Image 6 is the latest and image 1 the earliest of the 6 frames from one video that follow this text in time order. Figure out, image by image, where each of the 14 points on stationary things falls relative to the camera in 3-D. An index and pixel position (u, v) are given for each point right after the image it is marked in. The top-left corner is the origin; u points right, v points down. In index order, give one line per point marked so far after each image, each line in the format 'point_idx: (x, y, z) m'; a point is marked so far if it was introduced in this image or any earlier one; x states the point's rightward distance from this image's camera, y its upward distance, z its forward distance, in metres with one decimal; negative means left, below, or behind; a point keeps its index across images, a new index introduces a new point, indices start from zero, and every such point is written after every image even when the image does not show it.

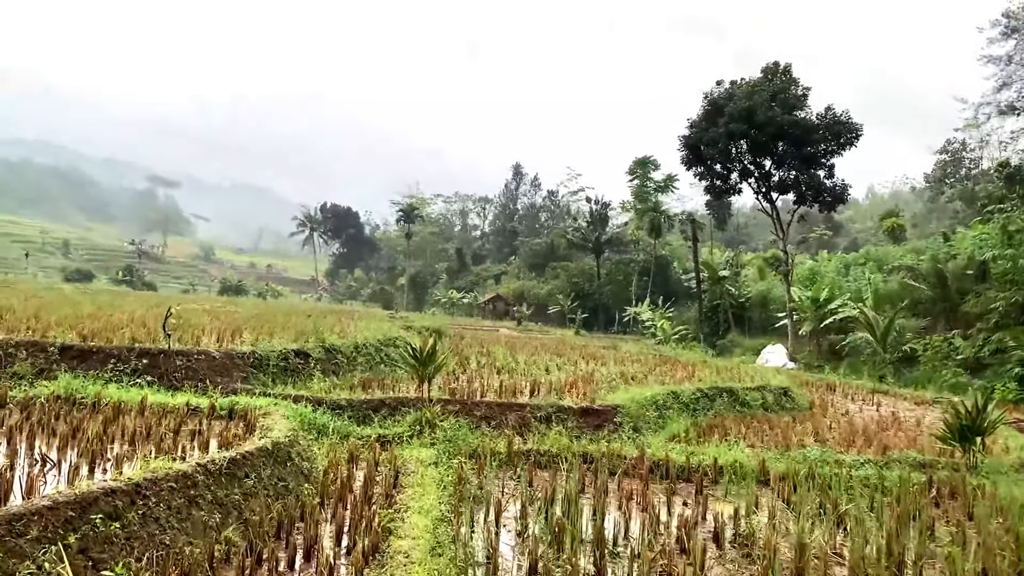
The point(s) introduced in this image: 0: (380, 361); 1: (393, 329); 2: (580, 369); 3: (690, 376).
0: (-1.6, -0.9, +10.5) m
1: (-2.0, -0.7, +14.8) m
2: (+1.0, -1.2, +13.3) m
3: (+2.5, -1.3, +12.4) m
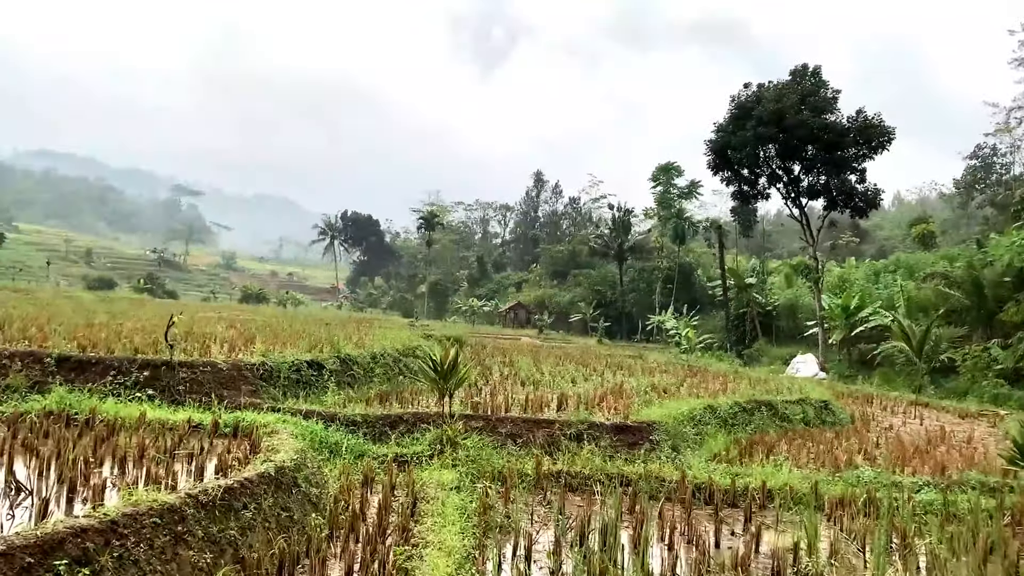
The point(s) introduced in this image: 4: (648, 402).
0: (-1.3, -1.0, +10.0) m
1: (-1.6, -0.8, +14.3) m
2: (+1.4, -1.3, +12.7) m
3: (+2.8, -1.4, +11.8) m
4: (+1.4, -1.2, +9.1) m
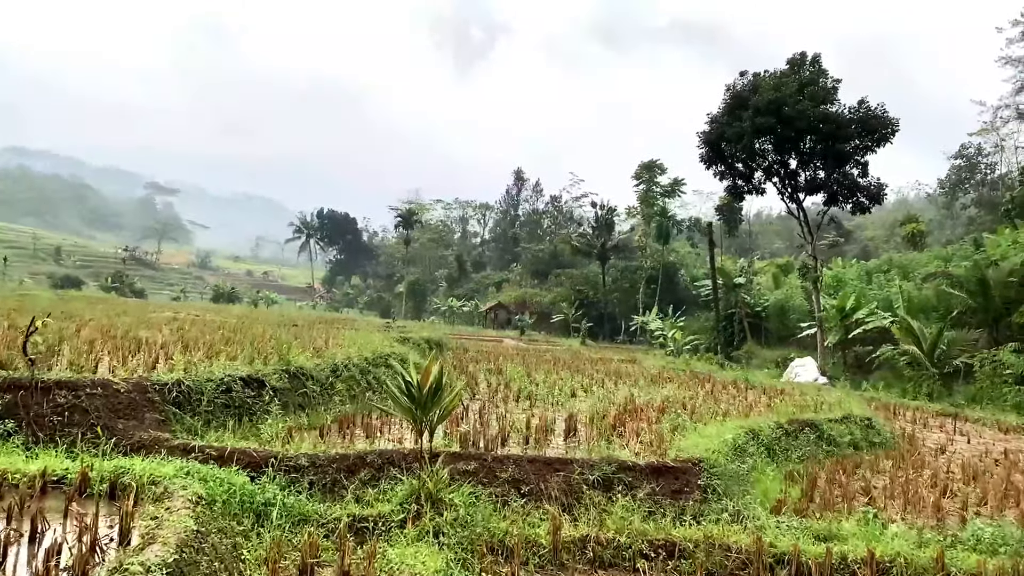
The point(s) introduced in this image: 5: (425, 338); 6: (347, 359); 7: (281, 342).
0: (-1.4, -0.9, +8.1) m
1: (-1.8, -0.8, +12.4) m
2: (+1.2, -1.3, +10.9) m
3: (+2.7, -1.3, +10.0) m
4: (+1.4, -1.1, +7.3) m
5: (-1.6, -0.9, +16.4) m
6: (-1.6, -0.7, +8.3) m
7: (-2.4, -0.6, +9.3) m
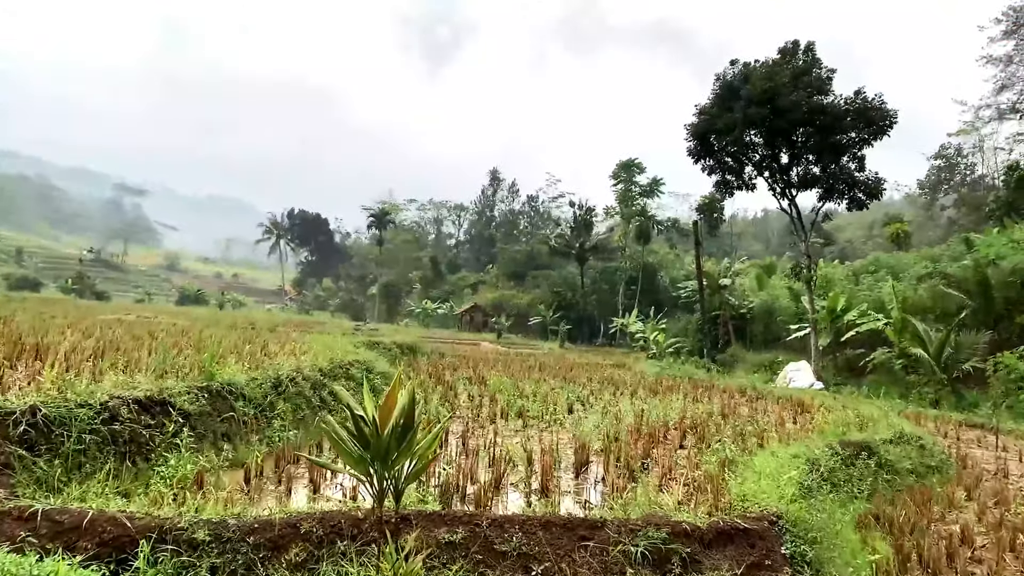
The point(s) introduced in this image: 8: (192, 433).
0: (-1.4, -0.9, +6.4) m
1: (-2.0, -0.7, +10.7) m
2: (+1.1, -1.2, +9.3) m
3: (+2.6, -1.3, +8.4) m
4: (+1.3, -1.1, +5.7) m
5: (-1.9, -0.9, +14.7) m
6: (-1.6, -0.6, +6.6) m
7: (-2.5, -0.5, +7.6) m
8: (-1.7, -0.8, +4.7) m
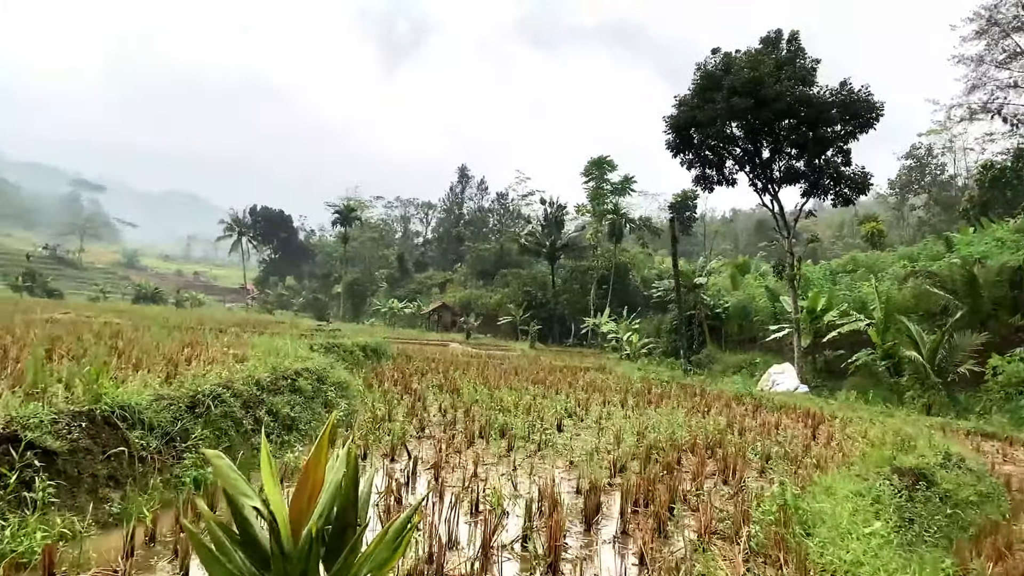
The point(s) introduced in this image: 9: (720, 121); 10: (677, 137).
0: (-1.5, -0.8, +5.1) m
1: (-2.2, -0.7, +9.3) m
2: (+0.9, -1.2, +8.0) m
3: (+2.5, -1.2, +7.2) m
4: (+1.3, -1.1, +4.4) m
5: (-2.3, -0.8, +13.3) m
6: (-1.7, -0.6, +5.2) m
7: (-2.7, -0.5, +6.2) m
8: (-1.7, -0.7, +3.4) m
9: (+4.8, +3.8, +19.6) m
10: (+3.9, +3.6, +20.5) m
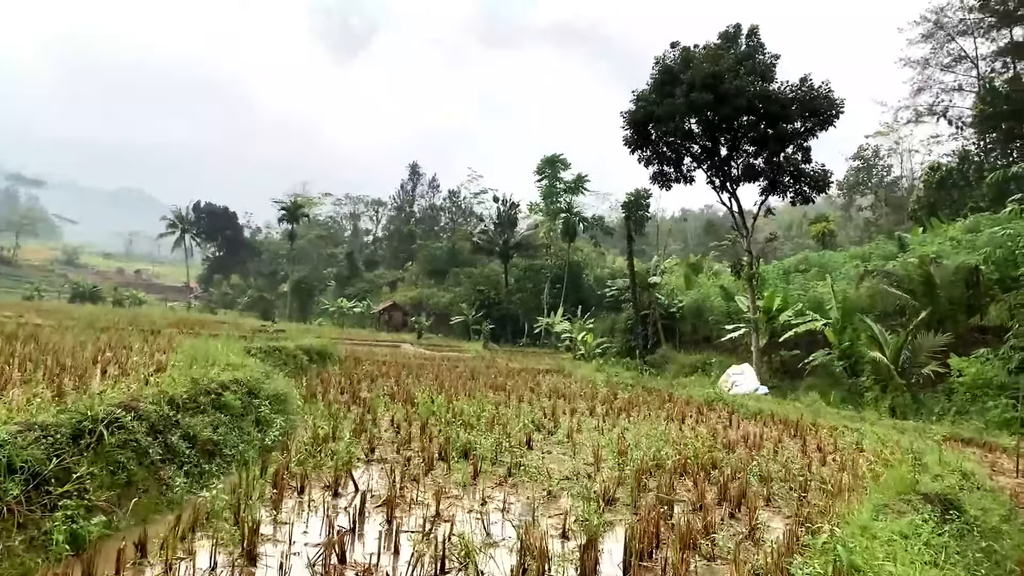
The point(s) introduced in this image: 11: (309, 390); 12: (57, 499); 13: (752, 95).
0: (-1.6, -0.8, +4.1) m
1: (-2.6, -0.6, +8.3) m
2: (+0.6, -1.2, +7.1) m
3: (+2.2, -1.2, +6.4) m
4: (+1.2, -1.0, +3.6) m
5: (-2.9, -0.8, +12.3) m
6: (-1.9, -0.5, +4.2) m
7: (-2.9, -0.5, +5.1) m
8: (-1.8, -0.7, +2.4) m
9: (+3.9, +3.8, +18.9) m
10: (+2.9, +3.6, +19.8) m
11: (-1.8, -1.0, +8.9) m
12: (-1.7, -0.8, +3.3) m
13: (+4.9, +3.9, +17.4) m
